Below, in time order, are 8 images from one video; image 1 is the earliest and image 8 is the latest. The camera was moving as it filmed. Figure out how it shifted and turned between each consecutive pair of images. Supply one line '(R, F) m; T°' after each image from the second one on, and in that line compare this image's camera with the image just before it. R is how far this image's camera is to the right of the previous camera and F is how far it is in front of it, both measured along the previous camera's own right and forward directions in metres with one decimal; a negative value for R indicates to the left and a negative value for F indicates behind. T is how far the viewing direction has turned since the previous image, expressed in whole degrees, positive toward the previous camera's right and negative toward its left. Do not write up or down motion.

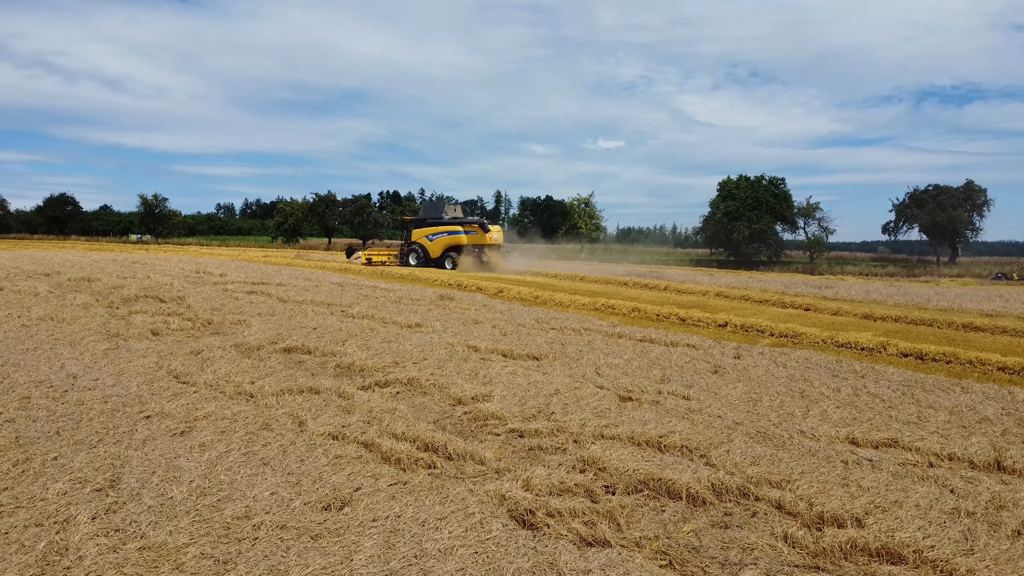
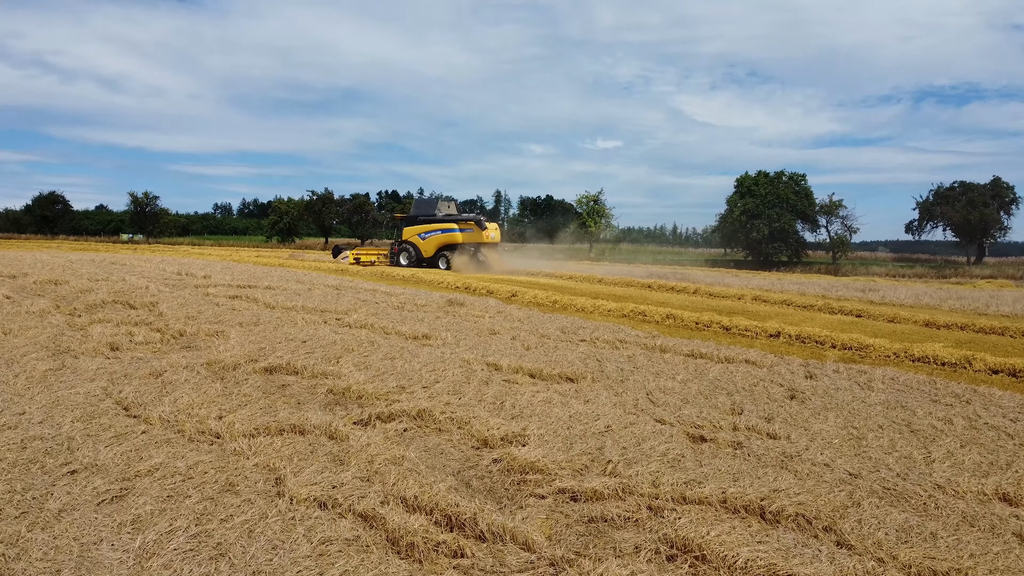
(-0.5, +1.8) m; 0°
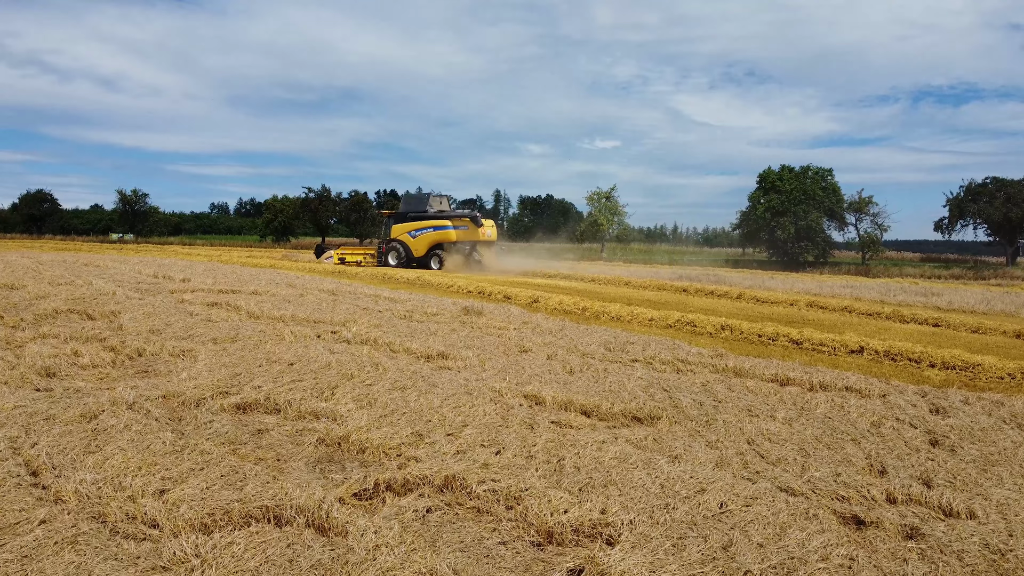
(-0.6, +2.0) m; 0°
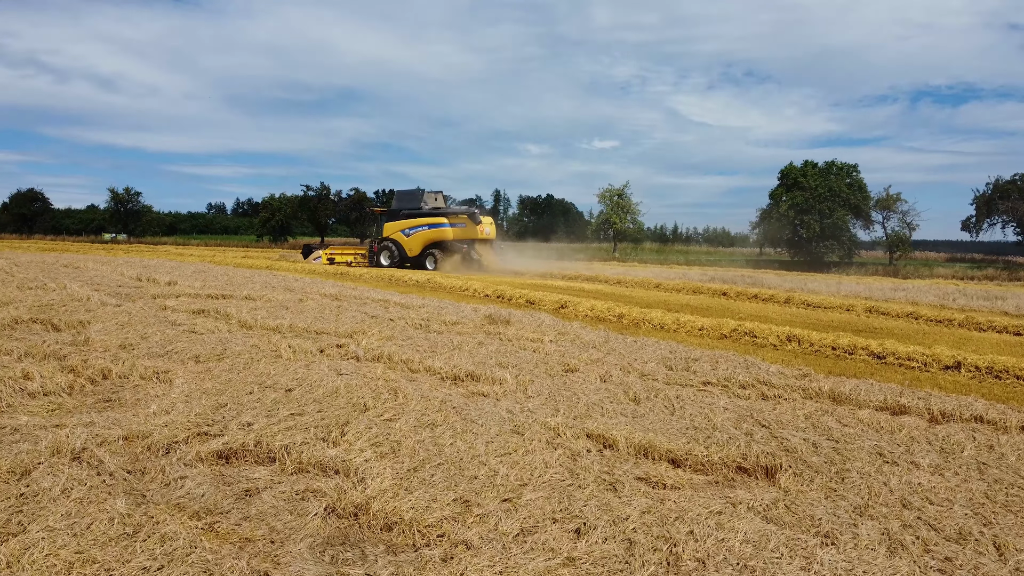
(-0.6, +1.5) m; 0°
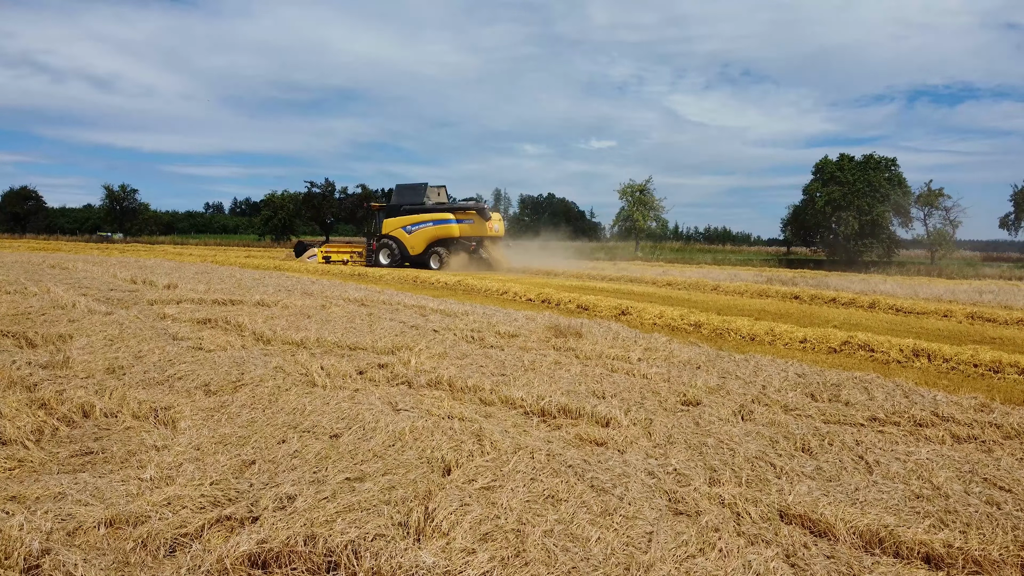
(-1.0, +1.7) m; 0°
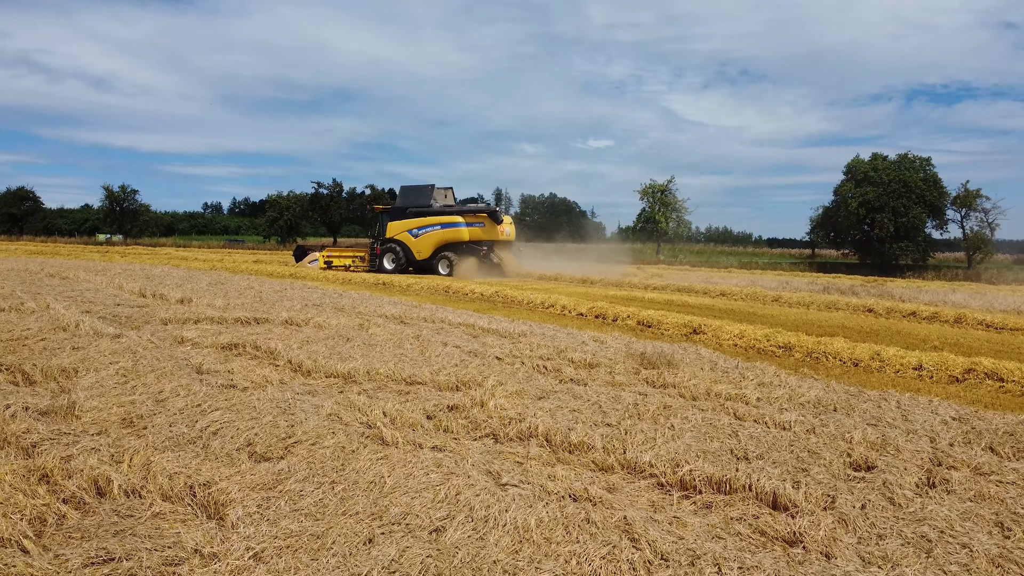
(-1.0, +1.2) m; 0°
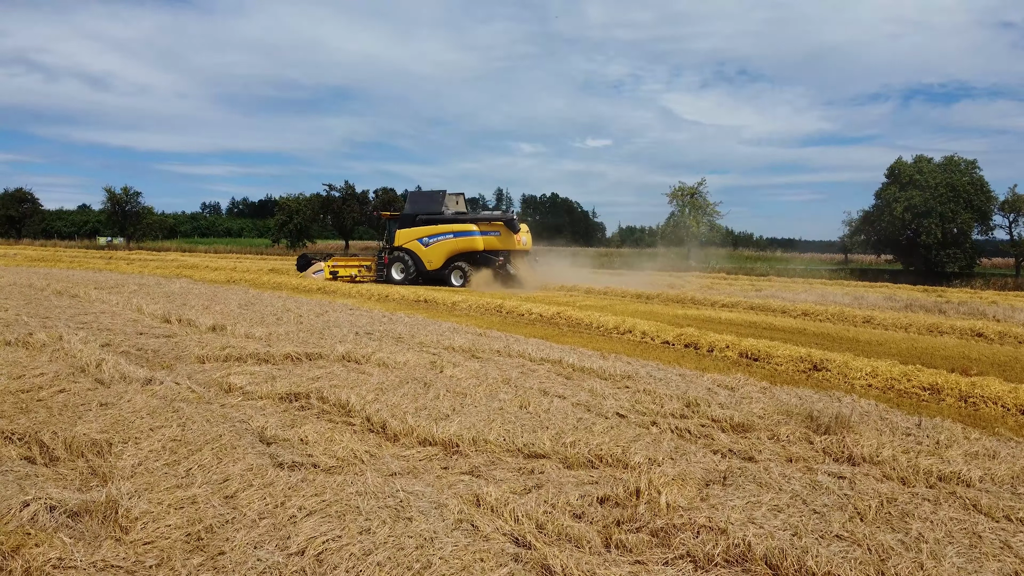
(-1.3, +1.3) m; 0°
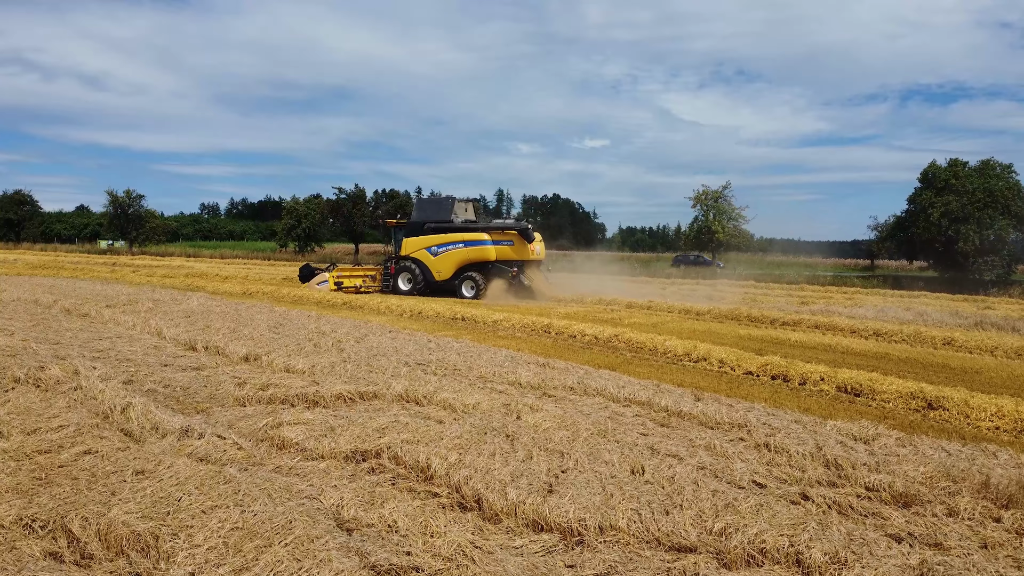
(-1.0, +1.0) m; 0°
